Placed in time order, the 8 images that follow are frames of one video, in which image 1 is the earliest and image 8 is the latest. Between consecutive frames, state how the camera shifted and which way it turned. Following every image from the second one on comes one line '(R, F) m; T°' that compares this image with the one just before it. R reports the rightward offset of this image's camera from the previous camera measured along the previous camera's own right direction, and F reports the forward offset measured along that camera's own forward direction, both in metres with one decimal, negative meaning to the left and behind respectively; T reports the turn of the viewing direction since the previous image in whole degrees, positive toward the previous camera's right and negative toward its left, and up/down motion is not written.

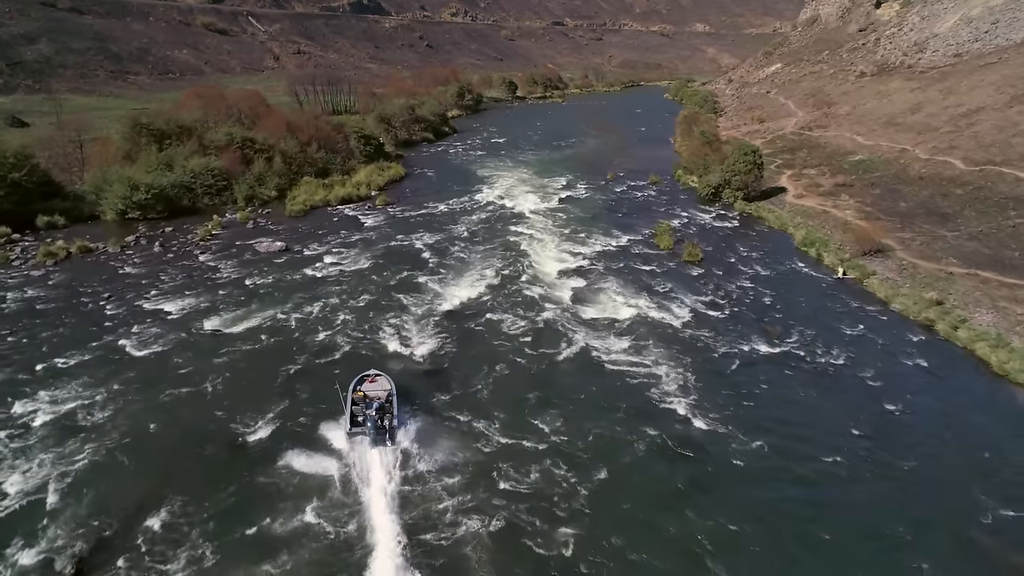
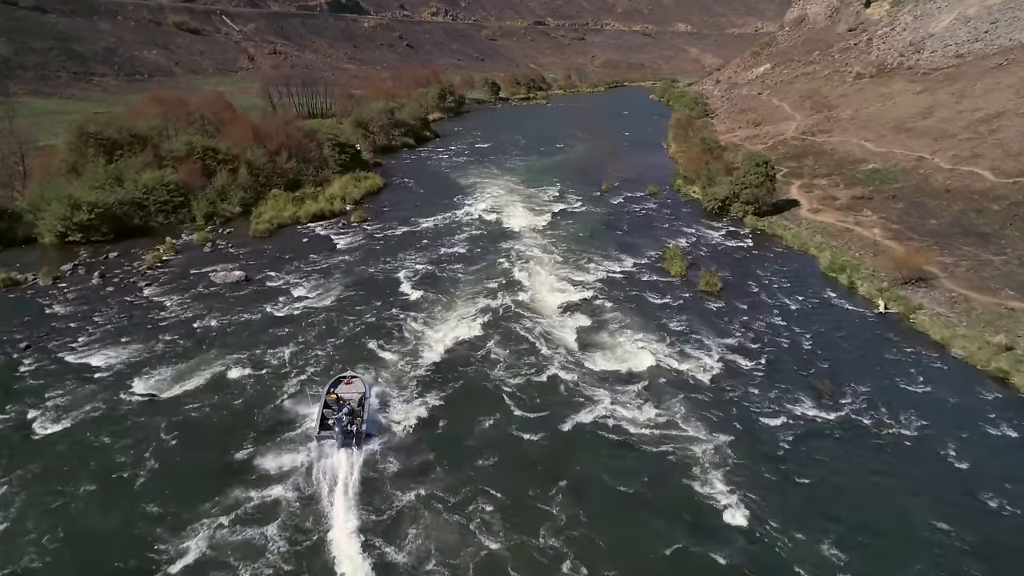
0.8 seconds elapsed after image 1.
(-0.4, +4.2) m; +1°
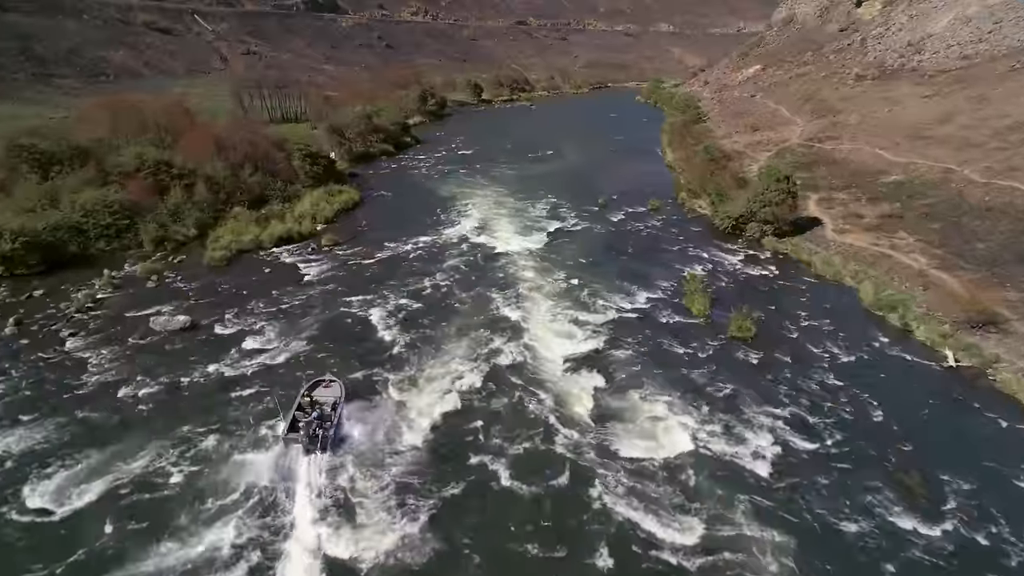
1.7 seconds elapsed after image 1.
(-0.5, +4.6) m; +1°
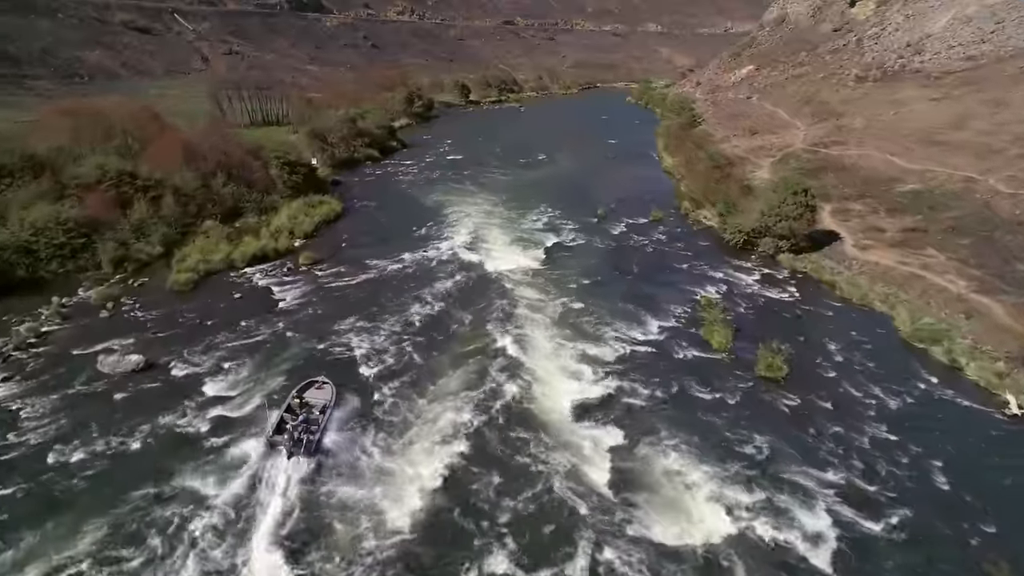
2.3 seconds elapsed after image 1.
(-0.3, +3.0) m; +1°
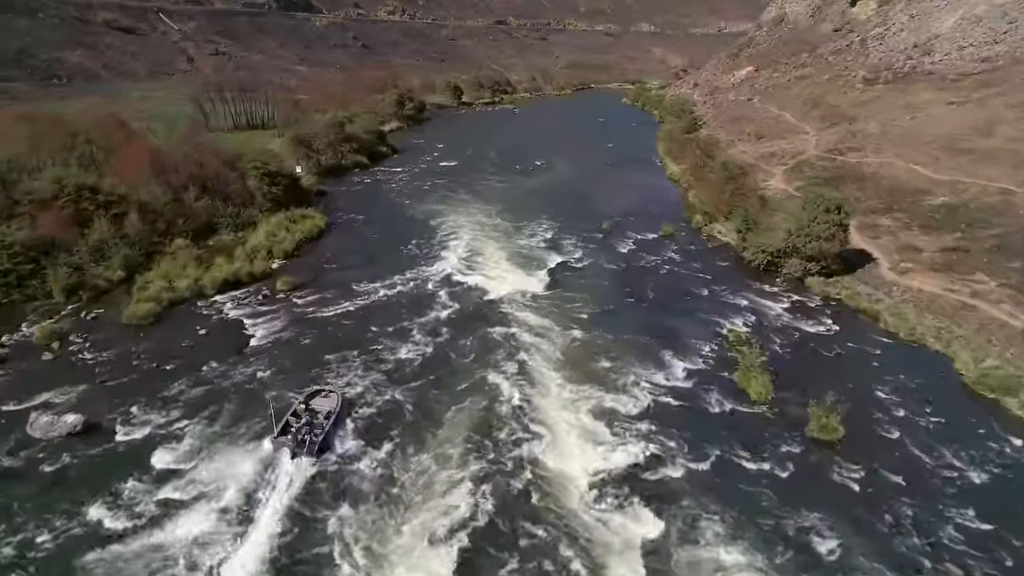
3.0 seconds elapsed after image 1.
(-0.4, +3.4) m; +1°
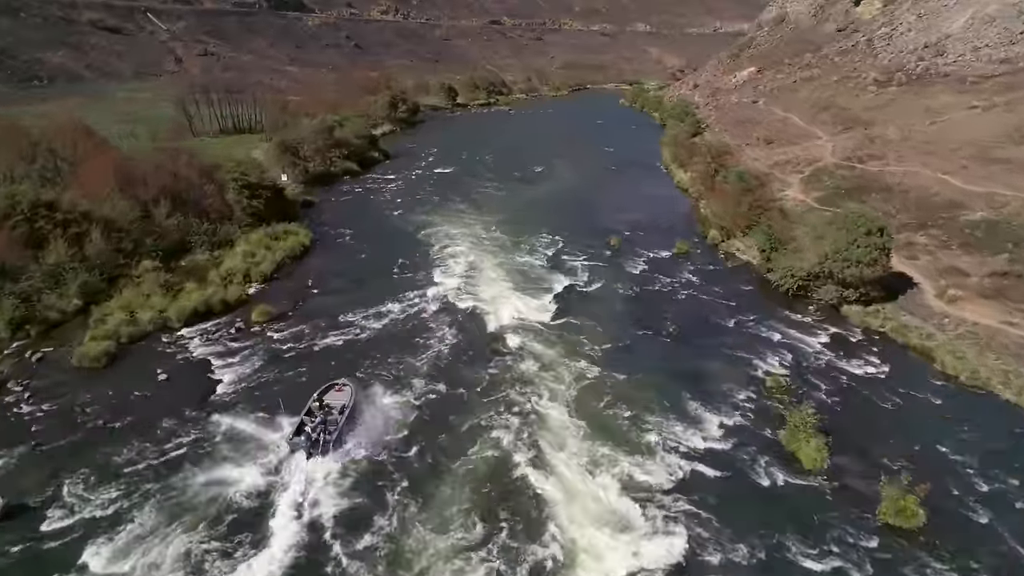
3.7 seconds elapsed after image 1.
(-0.3, +3.3) m; 0°
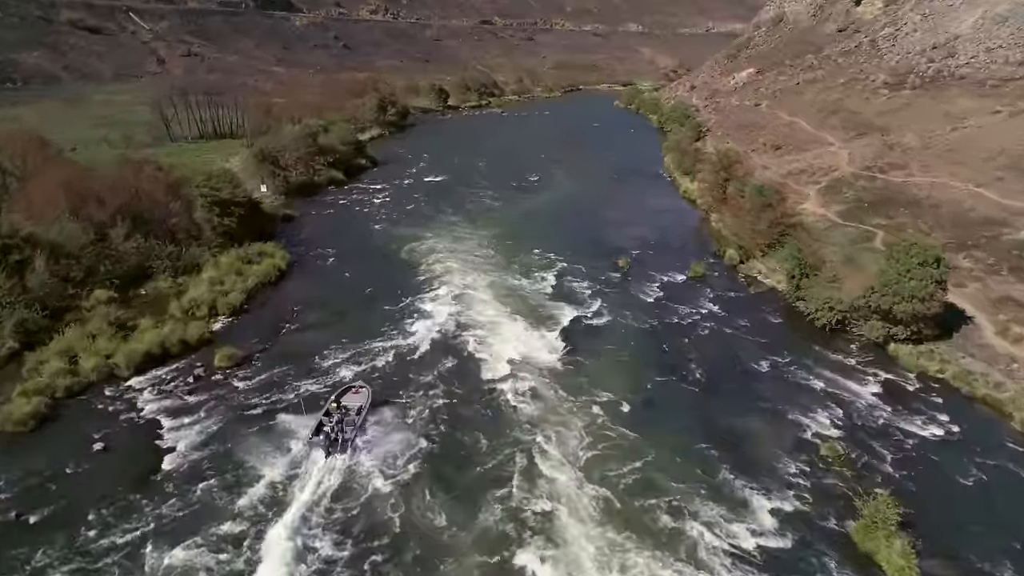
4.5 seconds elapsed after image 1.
(-0.3, +3.6) m; +1°
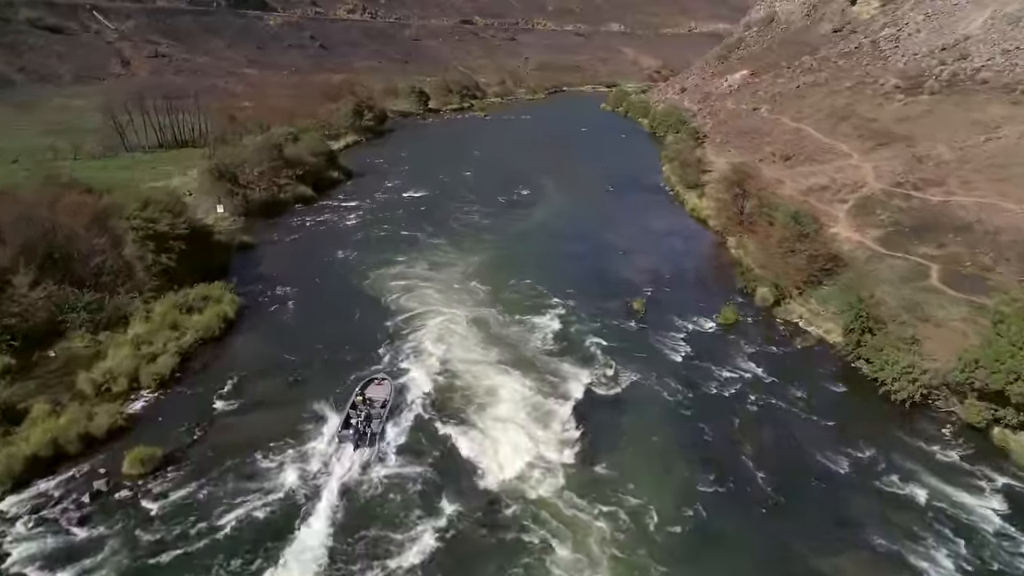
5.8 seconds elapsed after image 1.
(-0.5, +5.7) m; +1°
